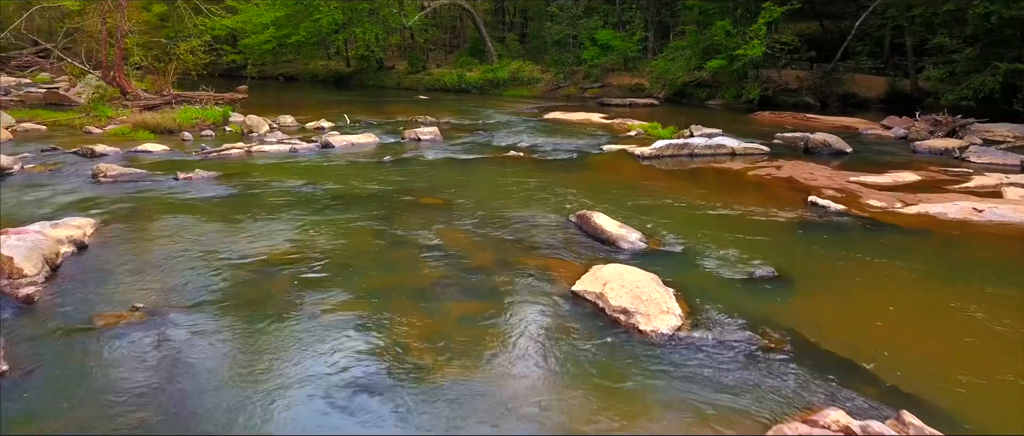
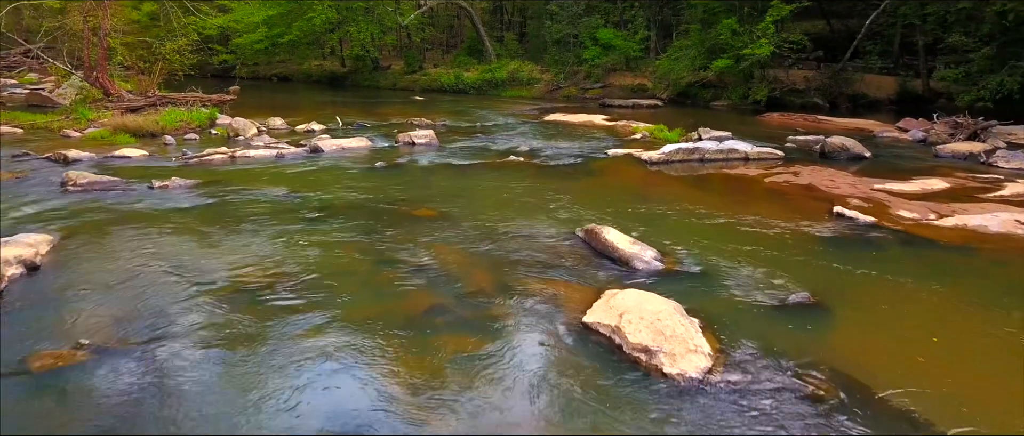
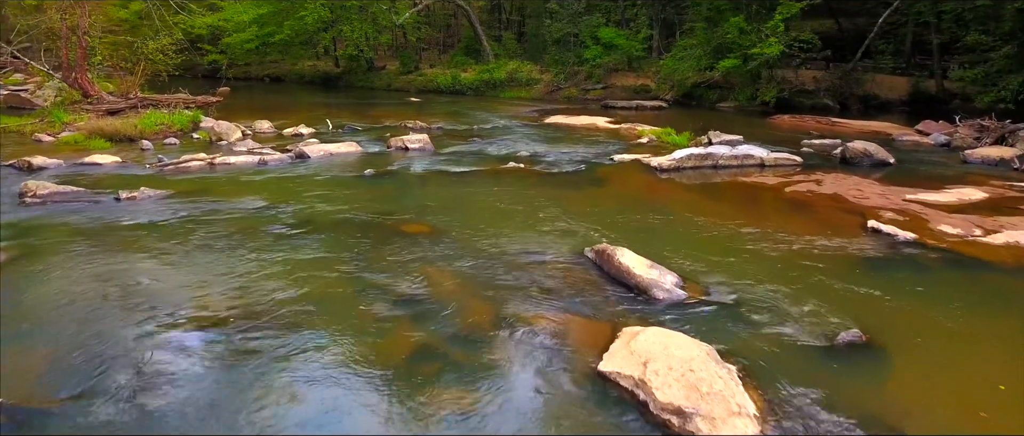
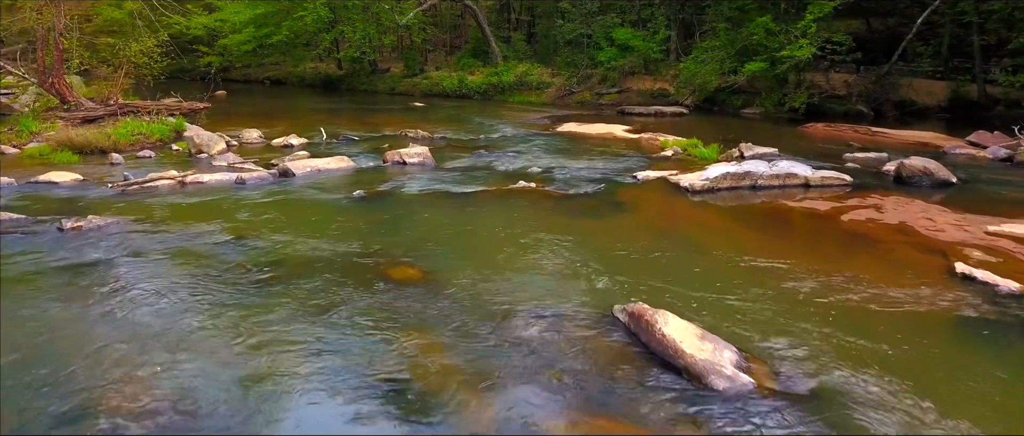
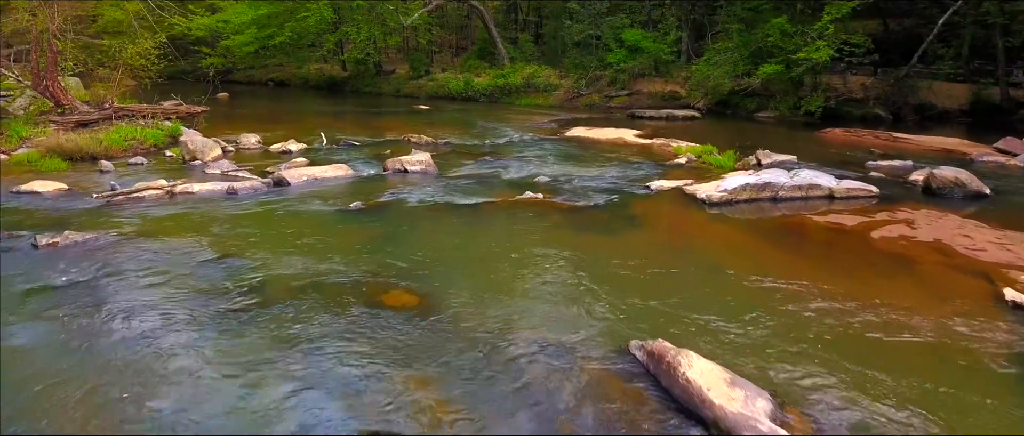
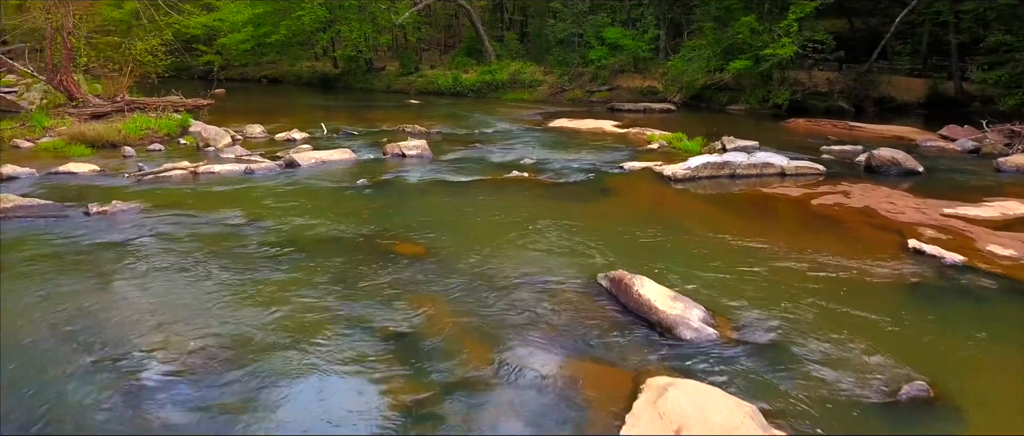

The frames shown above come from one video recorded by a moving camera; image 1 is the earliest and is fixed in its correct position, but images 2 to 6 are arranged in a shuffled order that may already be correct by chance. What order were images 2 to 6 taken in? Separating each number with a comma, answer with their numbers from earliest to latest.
2, 3, 6, 4, 5
